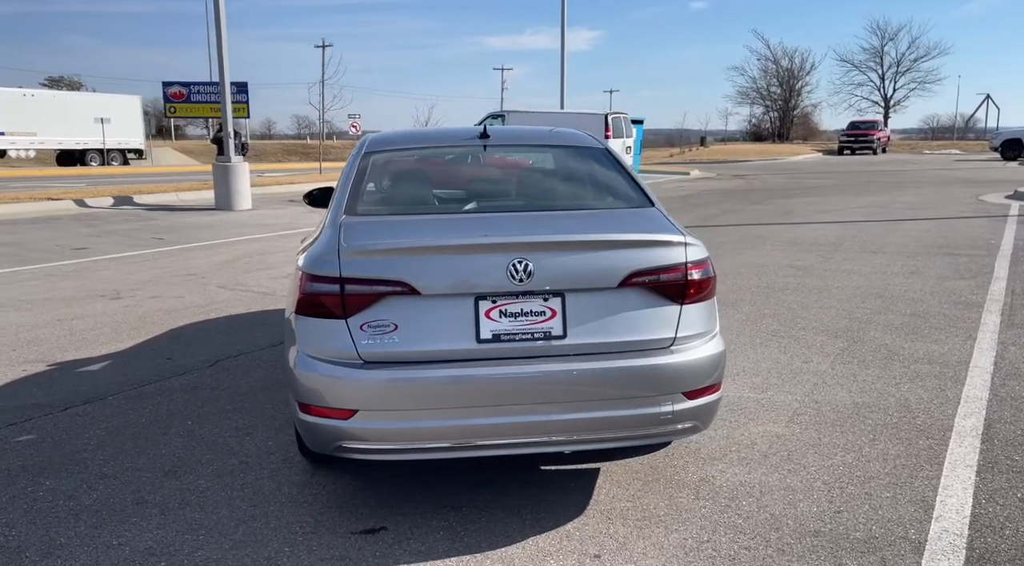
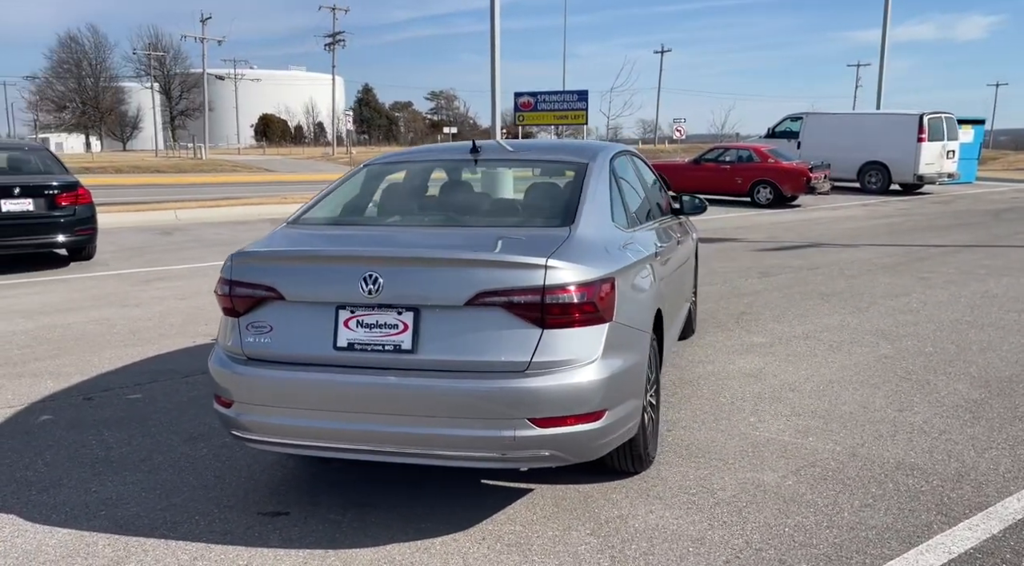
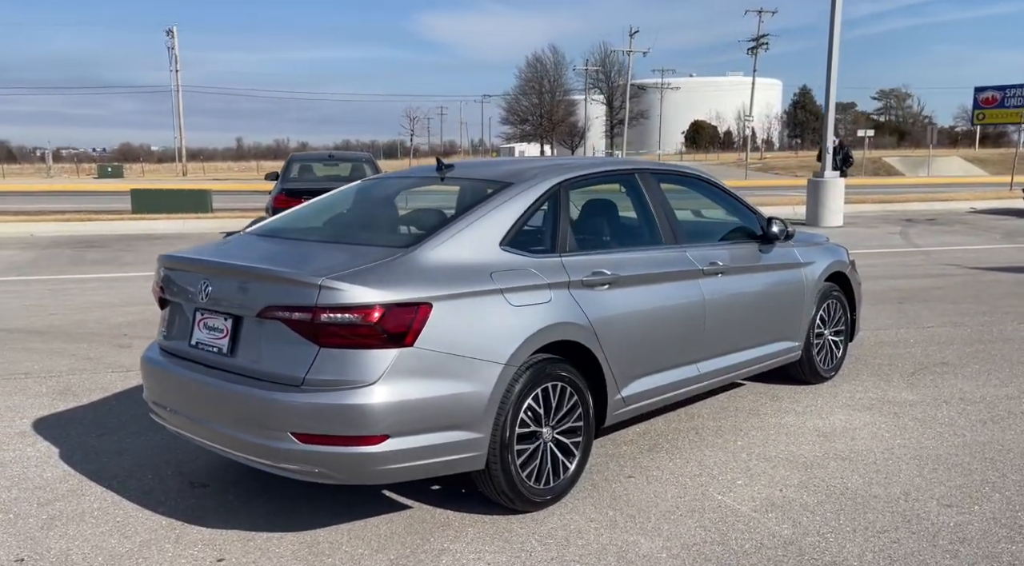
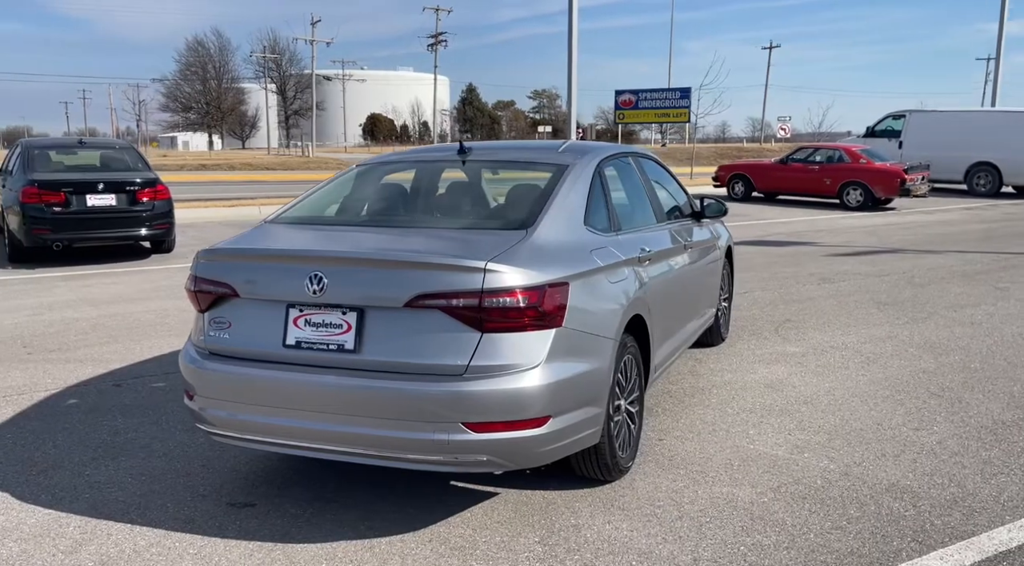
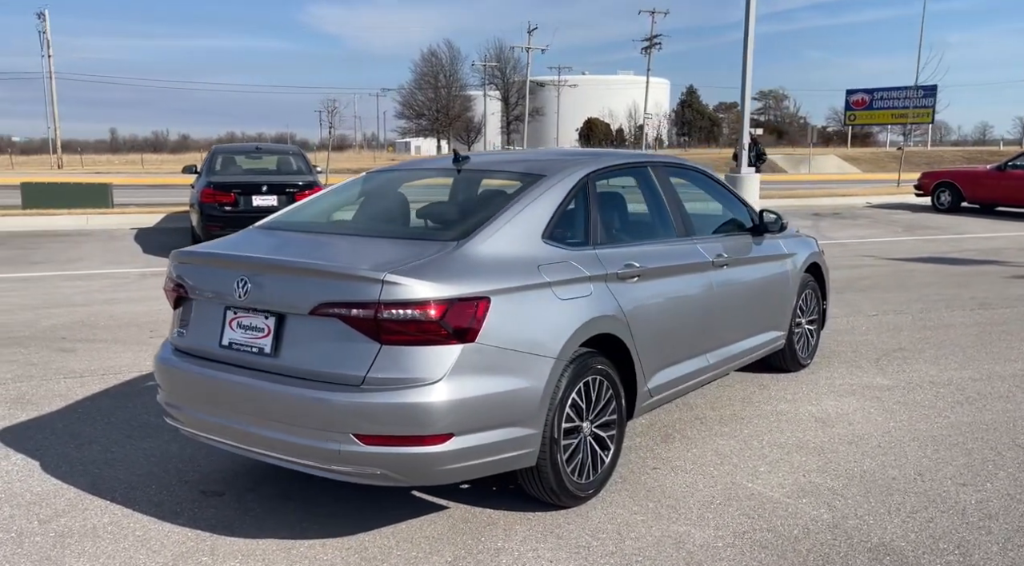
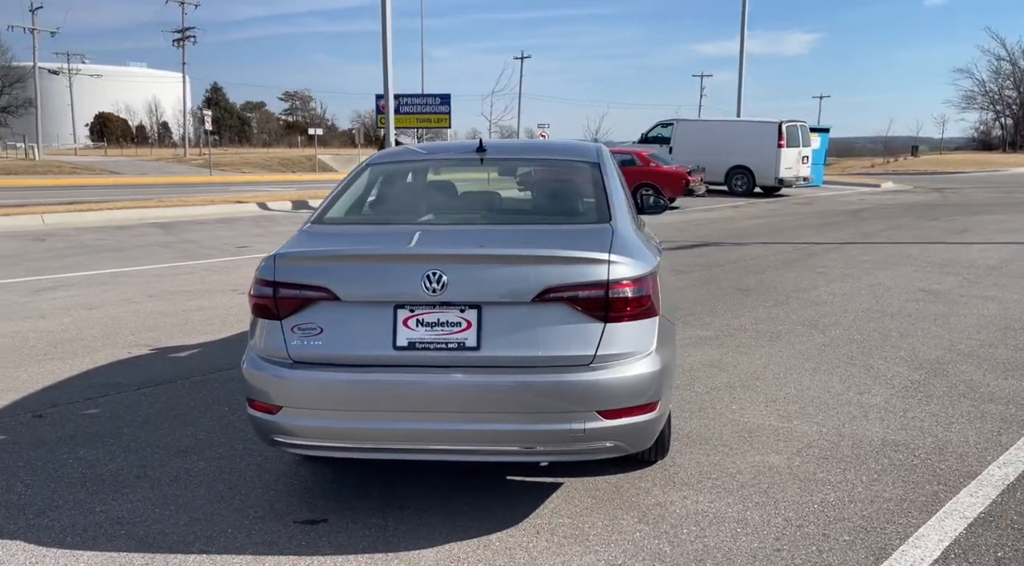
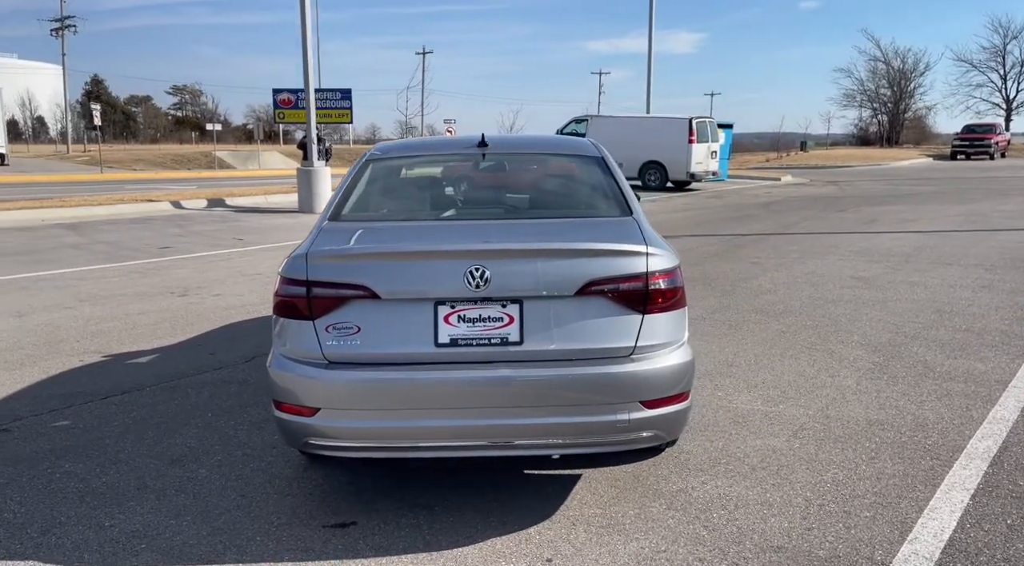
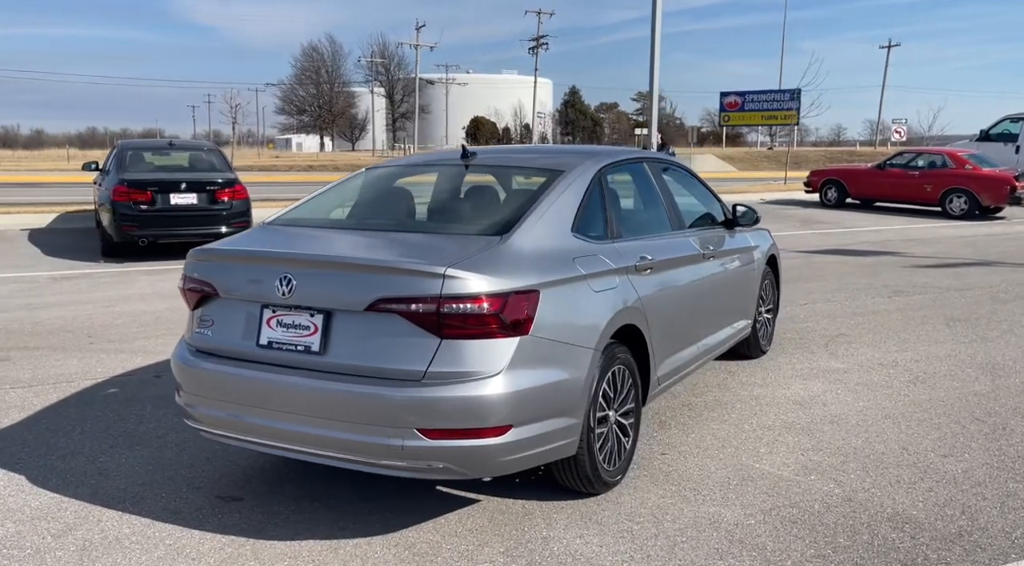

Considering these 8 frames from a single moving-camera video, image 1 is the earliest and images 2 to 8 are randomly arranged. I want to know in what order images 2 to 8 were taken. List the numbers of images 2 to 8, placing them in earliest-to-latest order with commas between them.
7, 6, 2, 4, 8, 5, 3
